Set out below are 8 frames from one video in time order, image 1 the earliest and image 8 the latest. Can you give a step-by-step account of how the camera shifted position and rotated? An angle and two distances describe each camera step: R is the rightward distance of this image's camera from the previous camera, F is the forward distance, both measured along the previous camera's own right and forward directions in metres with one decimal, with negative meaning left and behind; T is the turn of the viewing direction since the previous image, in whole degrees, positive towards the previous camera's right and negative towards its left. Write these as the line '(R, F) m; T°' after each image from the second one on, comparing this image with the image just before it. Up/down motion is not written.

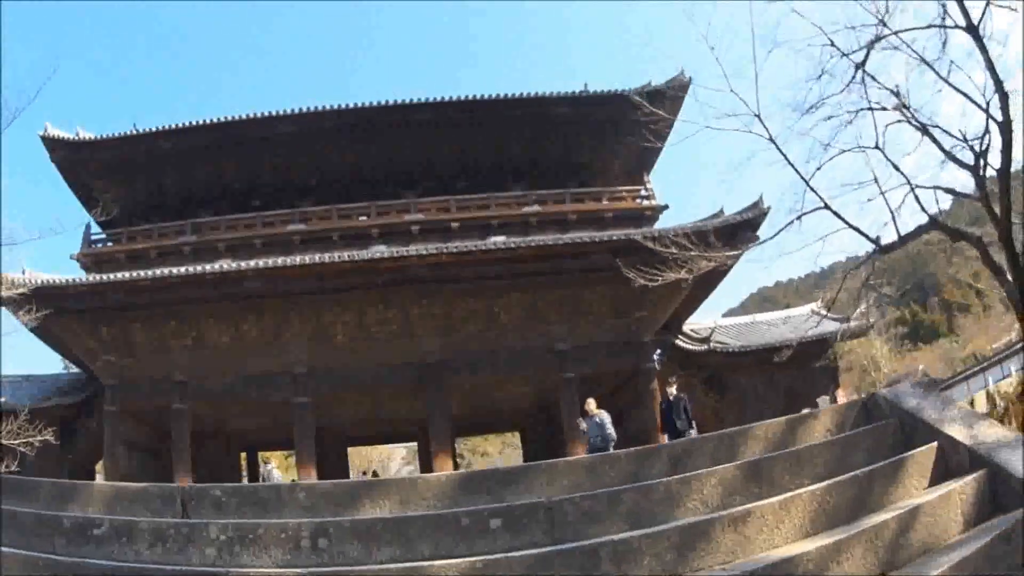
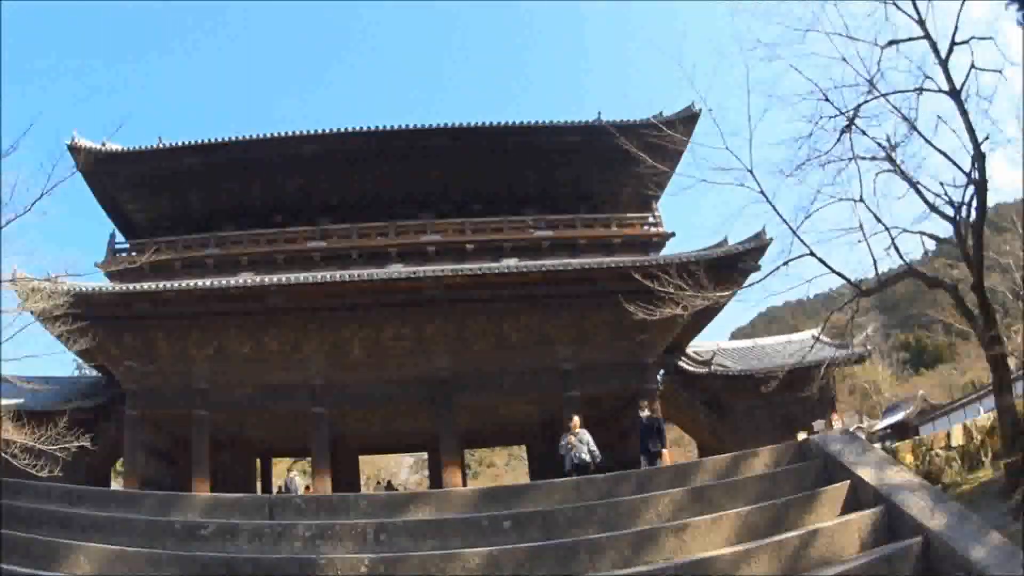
(0.0, -0.7) m; -1°
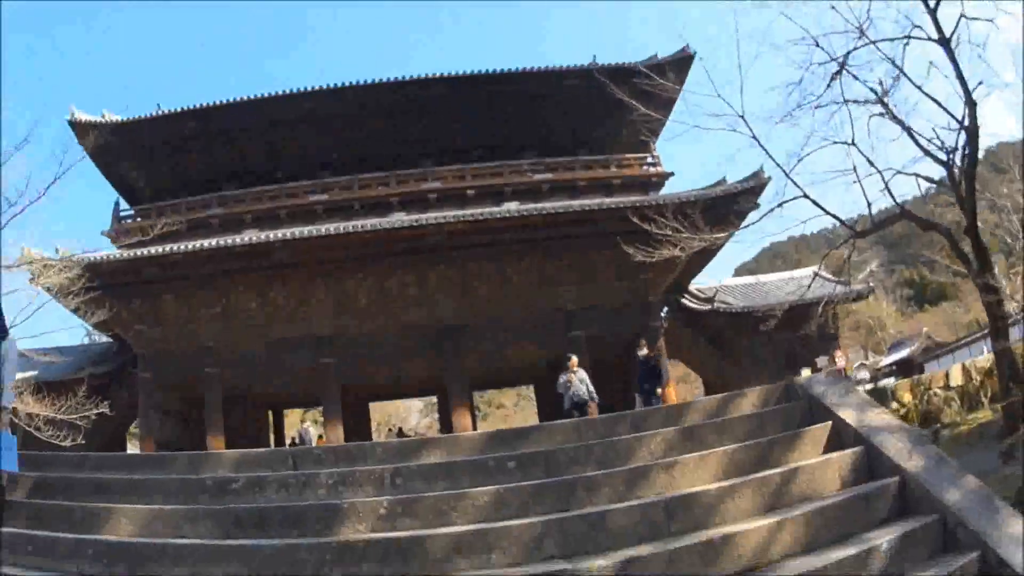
(0.0, -0.1) m; 0°
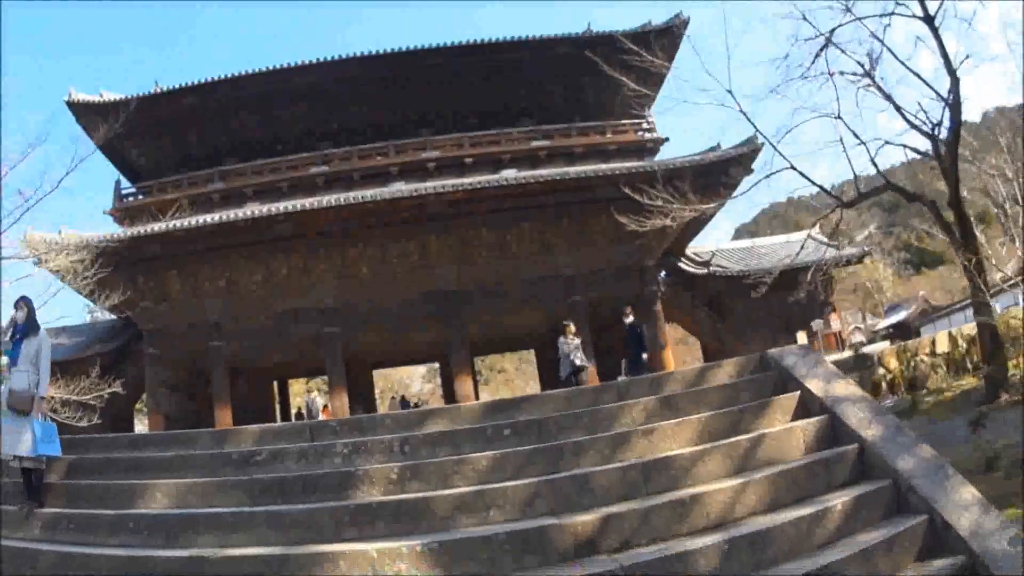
(0.0, -0.2) m; 0°
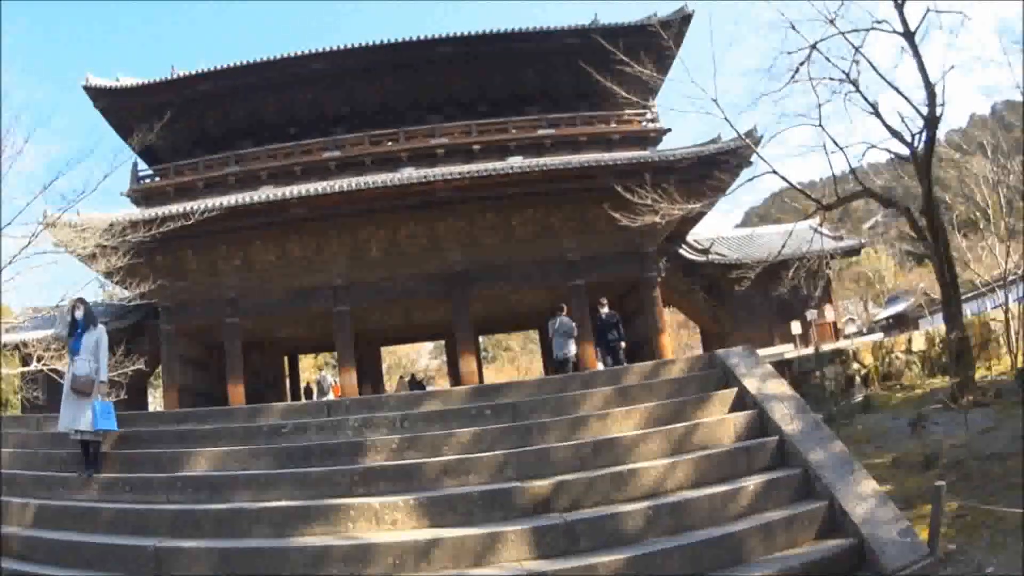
(+0.1, -0.6) m; -1°
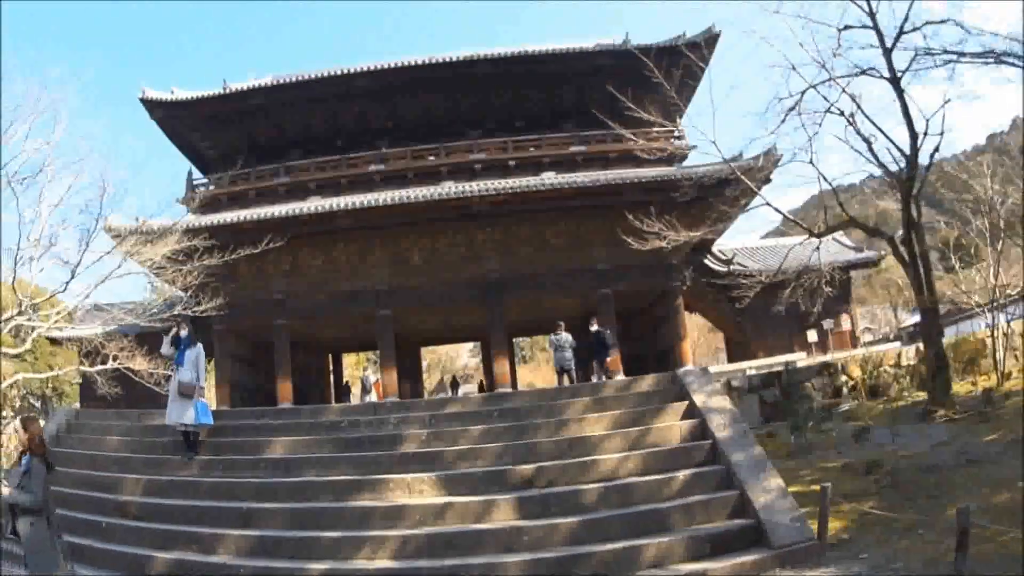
(+0.2, -1.1) m; -3°
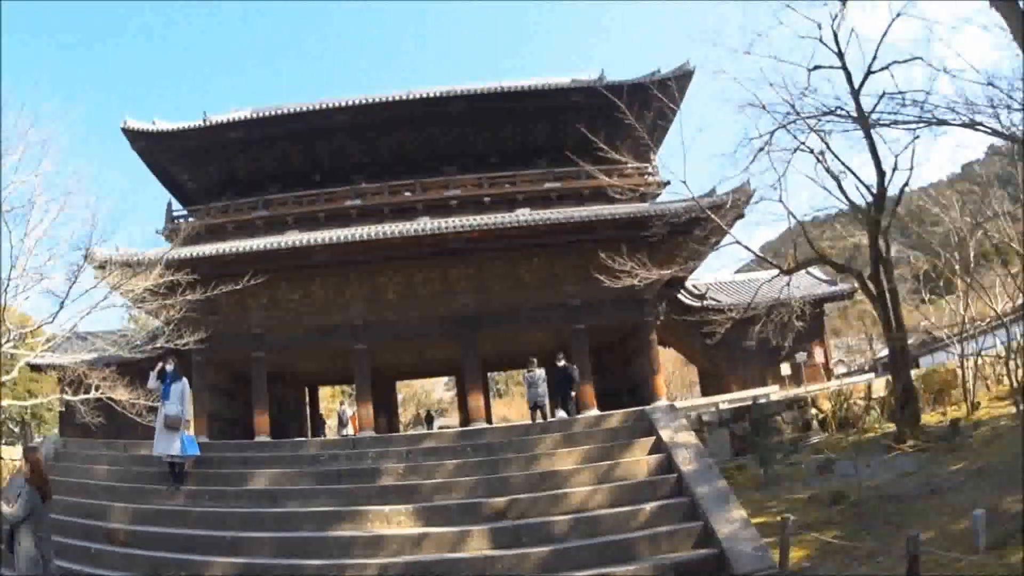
(0.0, -0.2) m; +2°
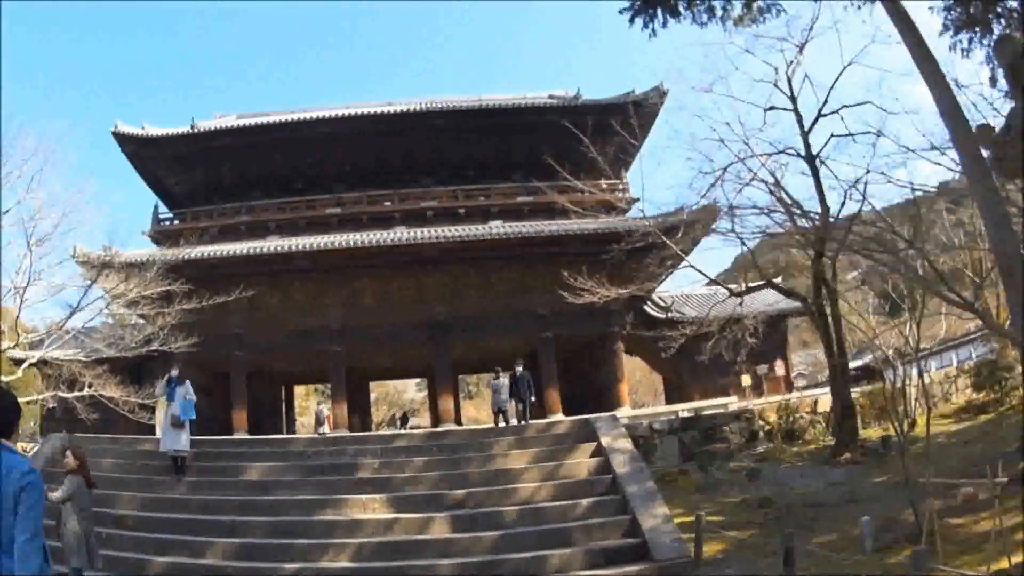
(+0.1, -0.8) m; +2°
